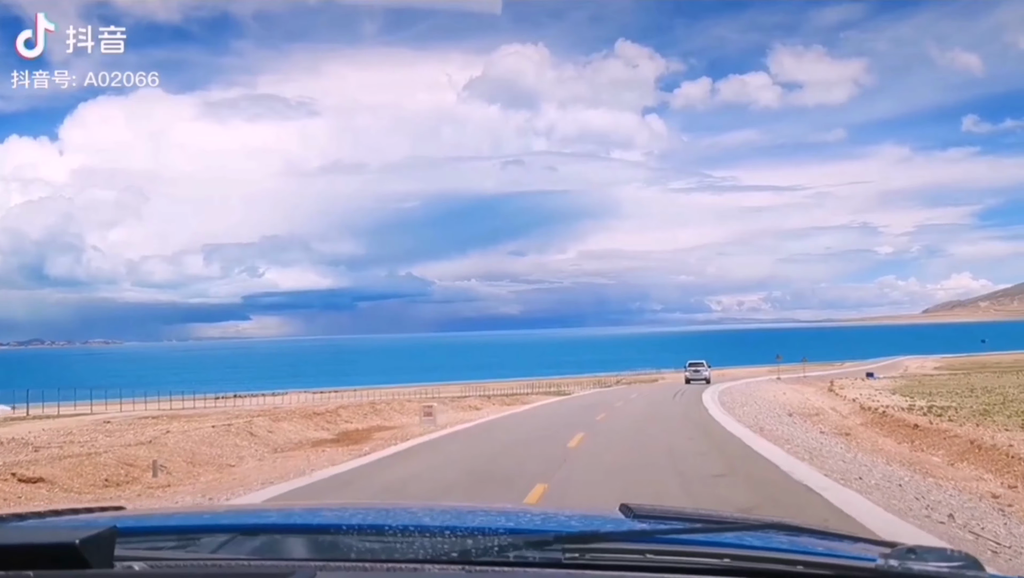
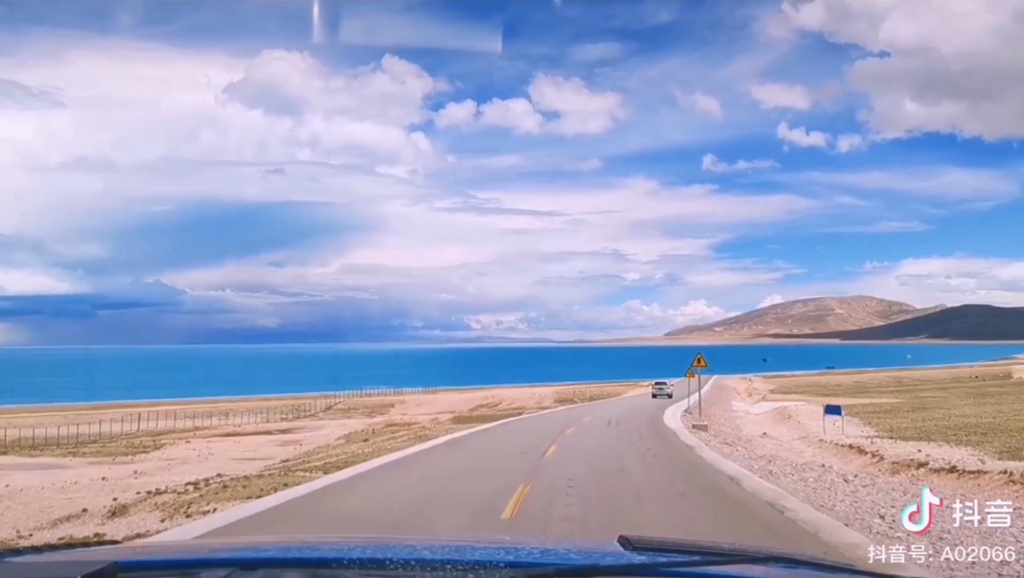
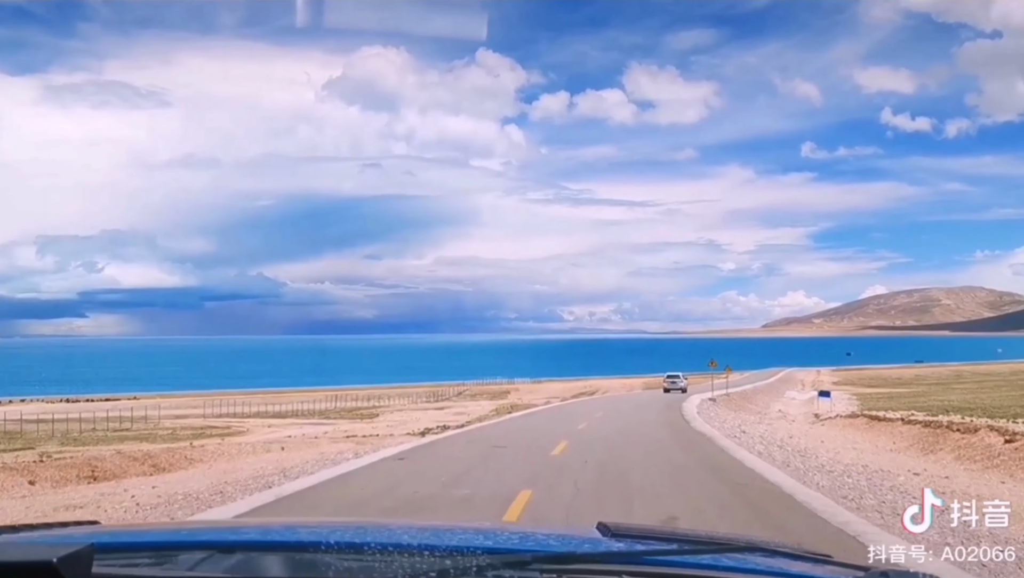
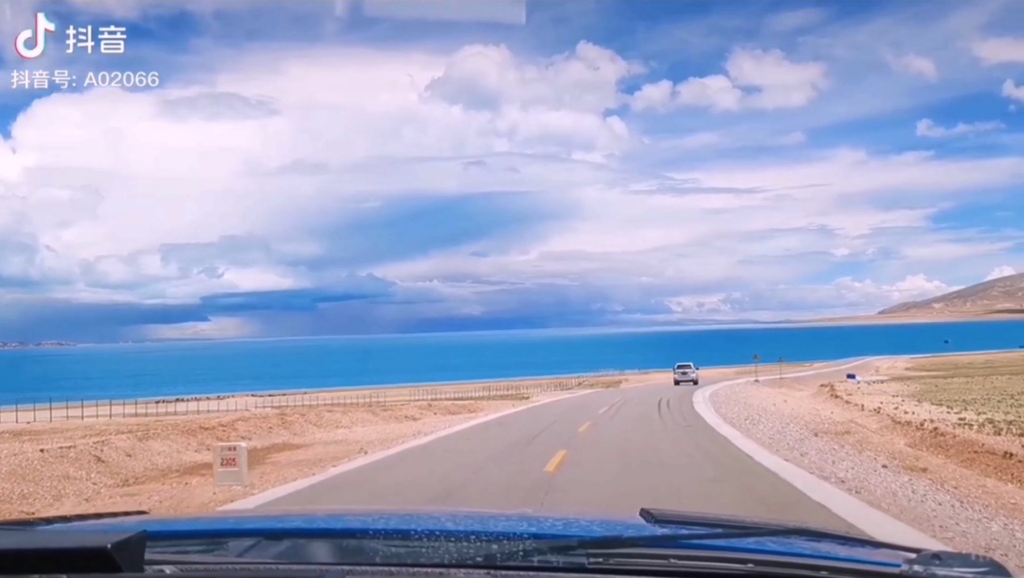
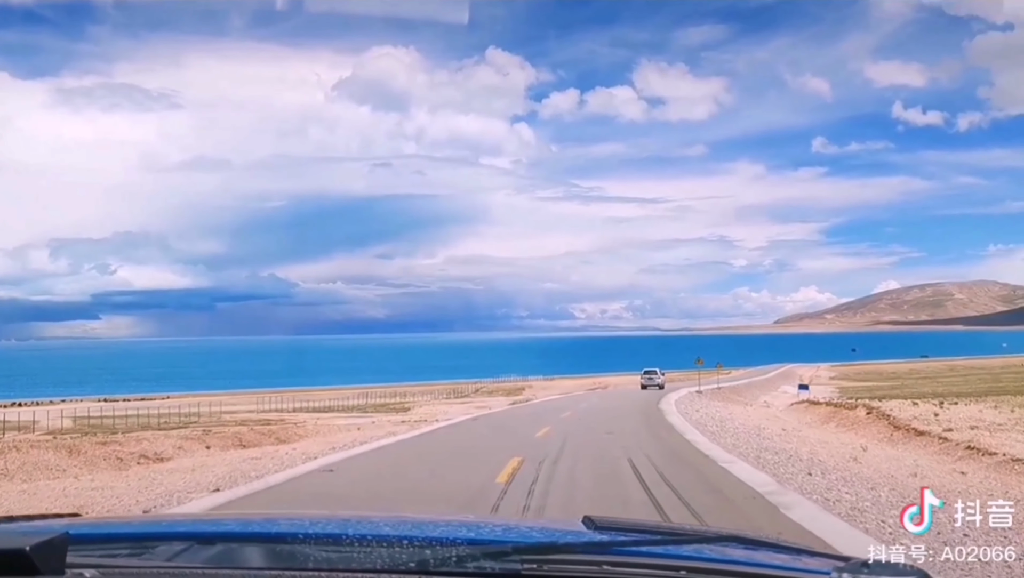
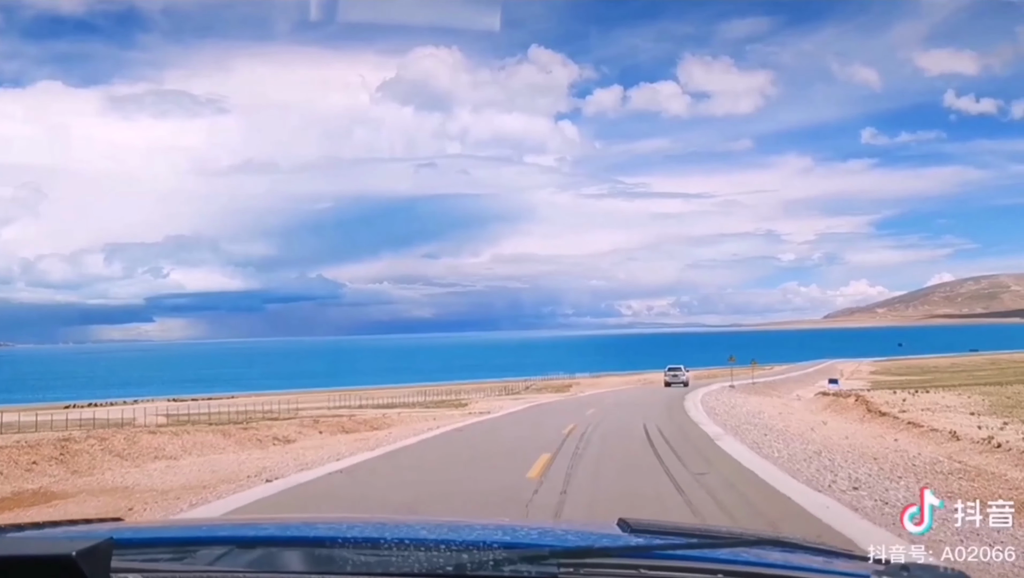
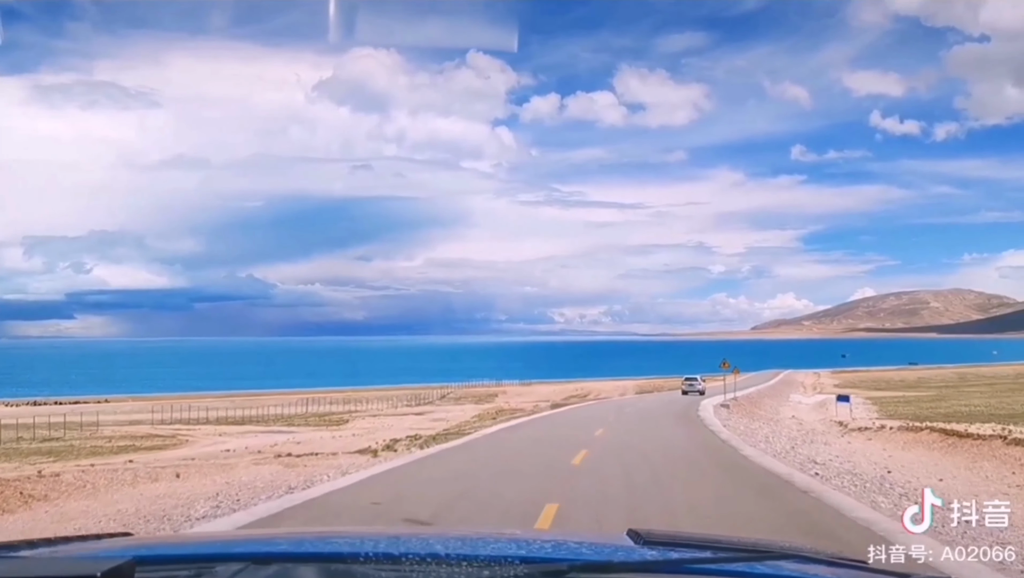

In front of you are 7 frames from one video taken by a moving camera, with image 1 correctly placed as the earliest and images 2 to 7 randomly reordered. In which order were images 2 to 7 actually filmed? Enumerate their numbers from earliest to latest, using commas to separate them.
4, 6, 5, 3, 7, 2
